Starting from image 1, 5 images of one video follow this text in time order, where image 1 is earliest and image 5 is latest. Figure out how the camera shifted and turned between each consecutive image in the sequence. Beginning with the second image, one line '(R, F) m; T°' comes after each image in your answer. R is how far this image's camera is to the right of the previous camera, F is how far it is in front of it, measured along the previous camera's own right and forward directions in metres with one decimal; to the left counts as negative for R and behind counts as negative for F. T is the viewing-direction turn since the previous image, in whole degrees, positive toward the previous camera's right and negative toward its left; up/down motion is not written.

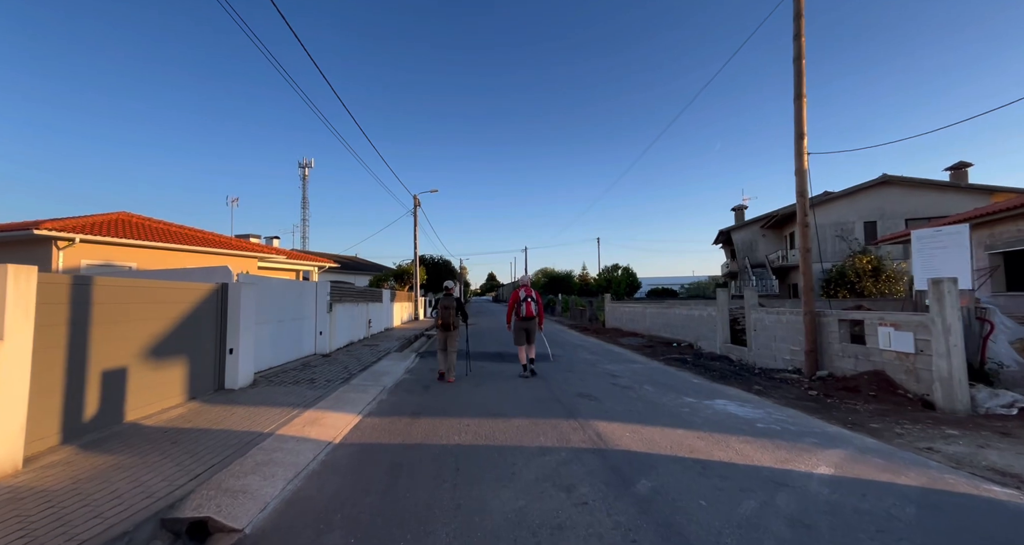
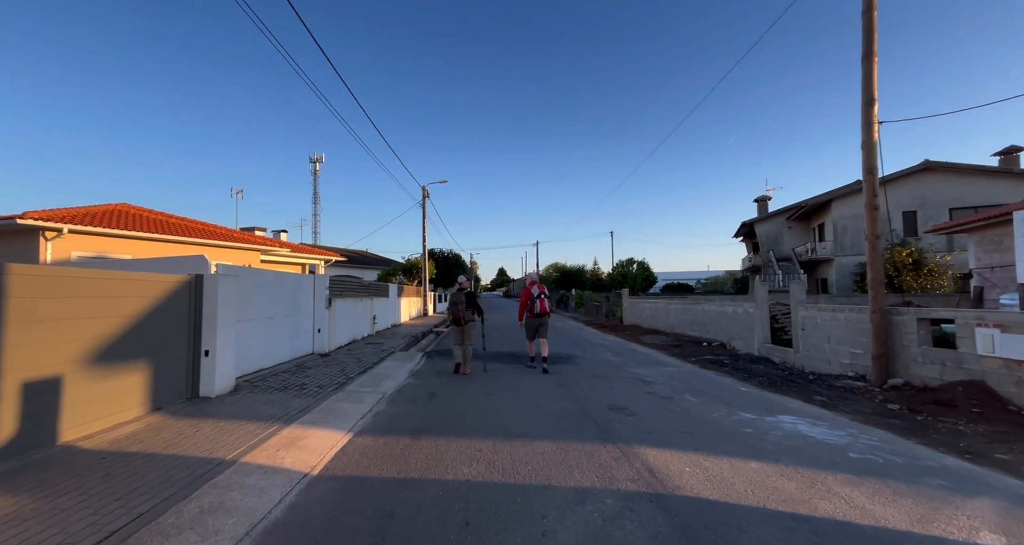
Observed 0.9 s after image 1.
(-0.1, +1.0) m; -1°
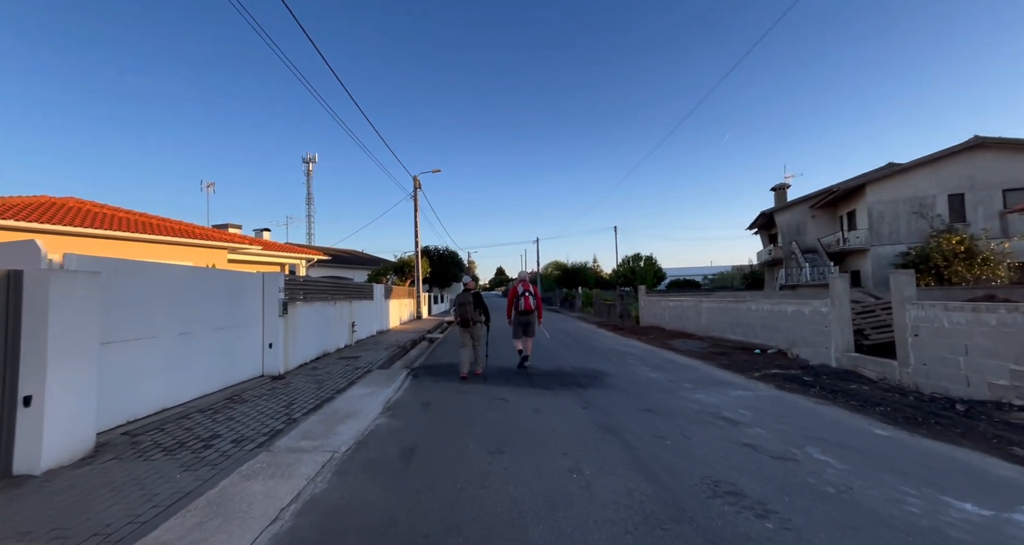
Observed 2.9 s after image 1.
(-0.2, +2.3) m; 0°
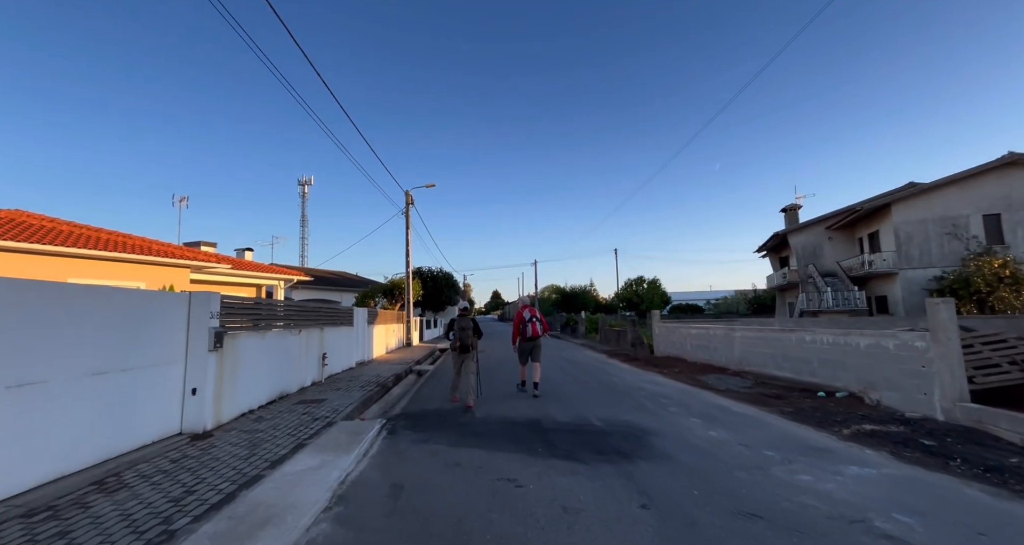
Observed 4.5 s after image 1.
(-0.2, +1.8) m; +1°
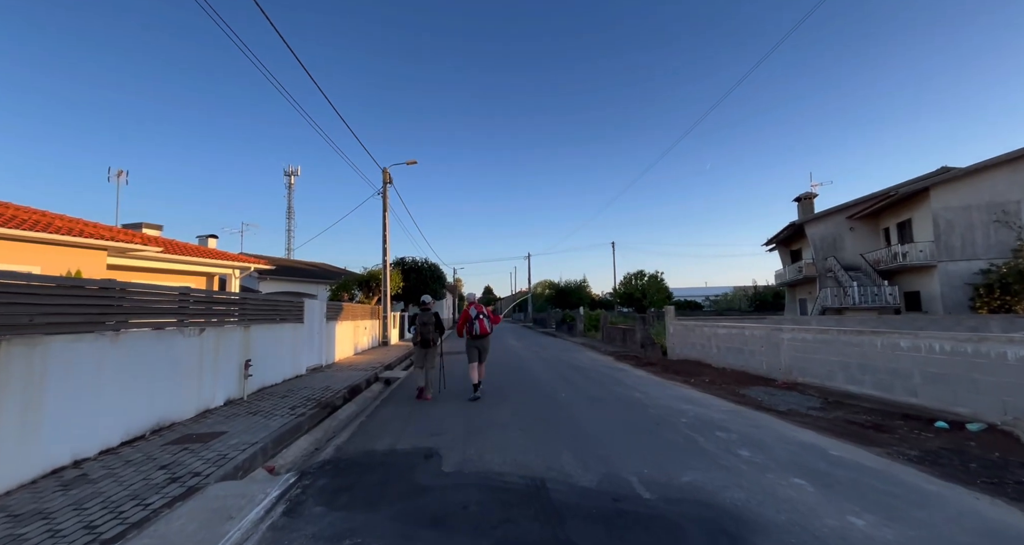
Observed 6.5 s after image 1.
(0.0, +2.5) m; +1°
